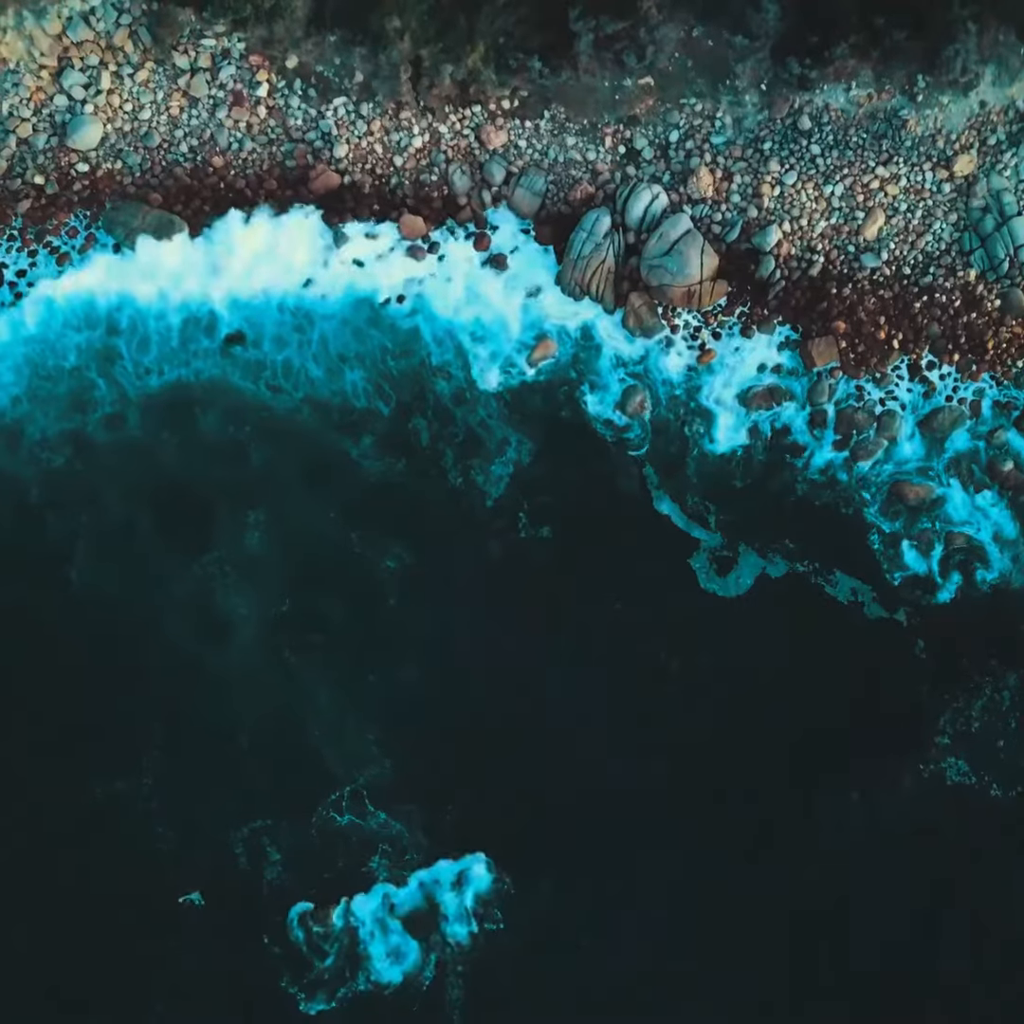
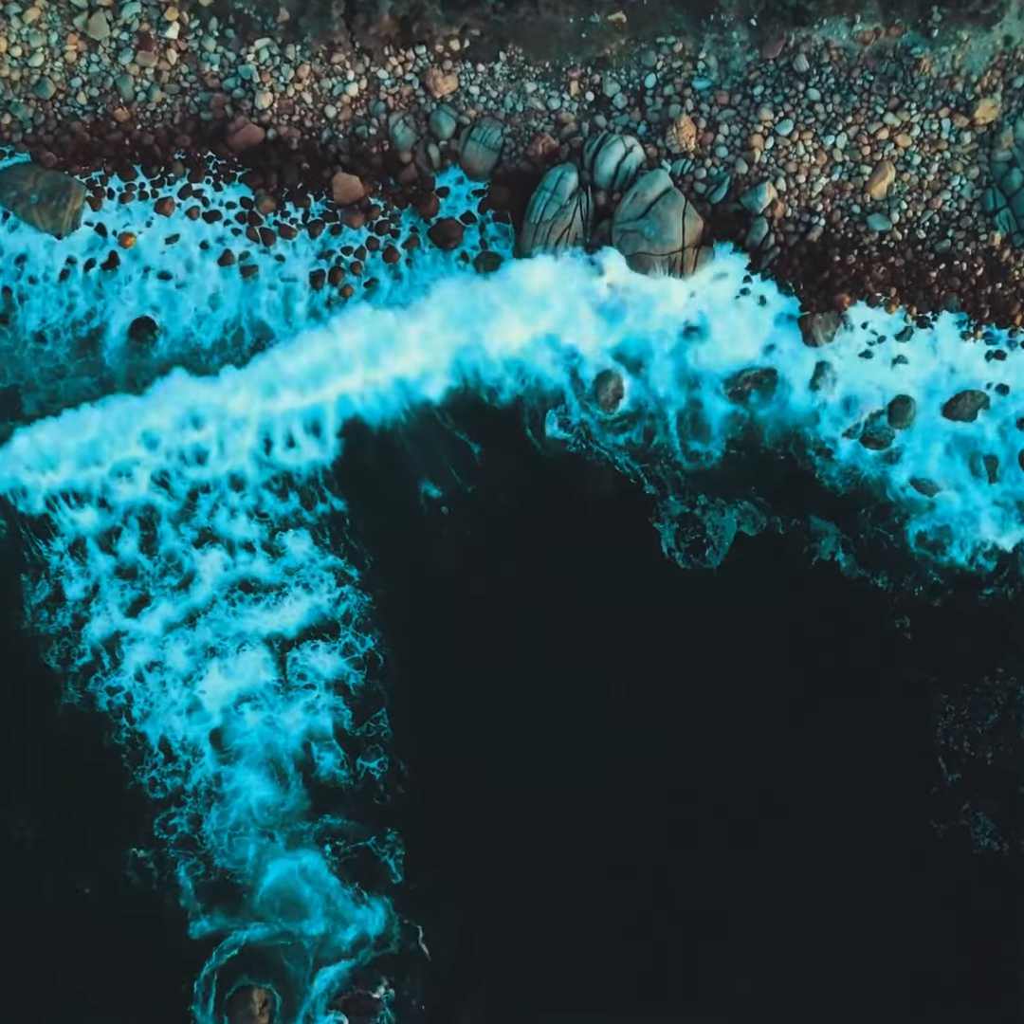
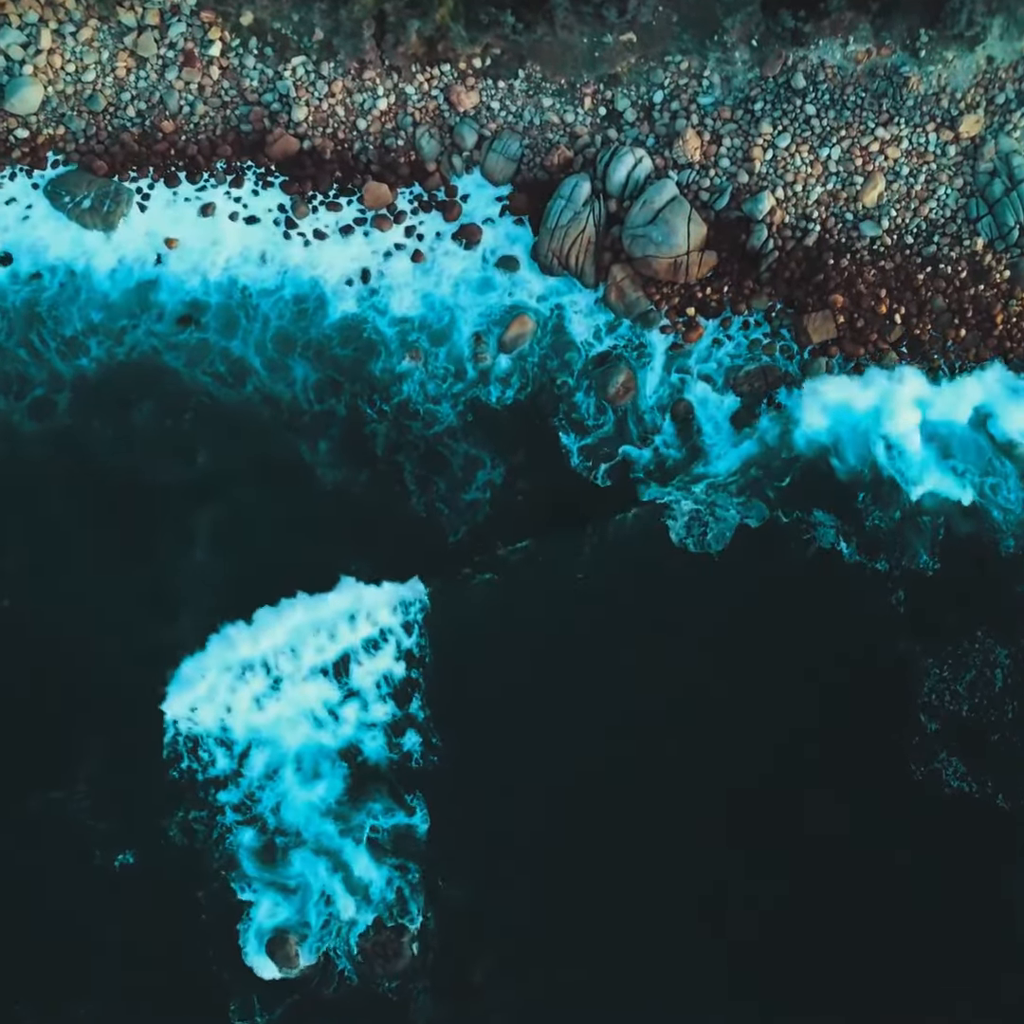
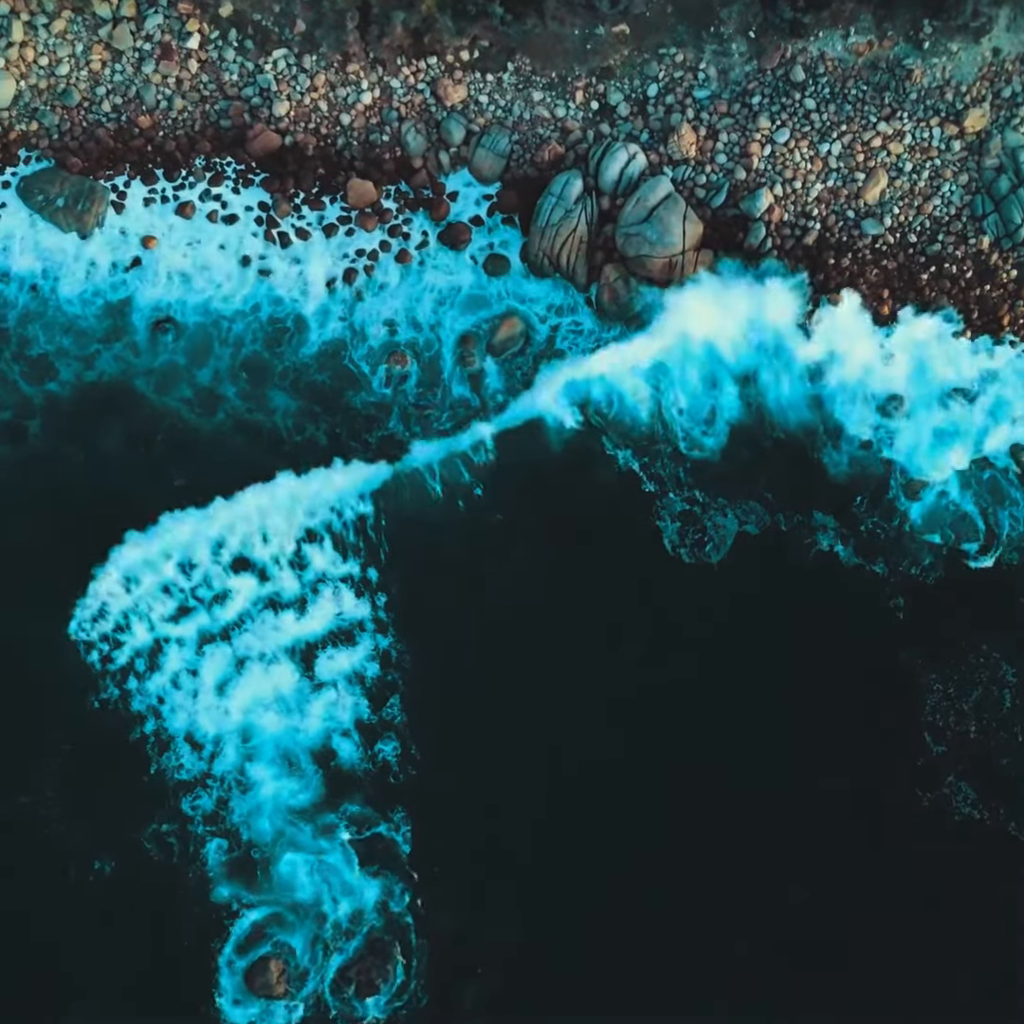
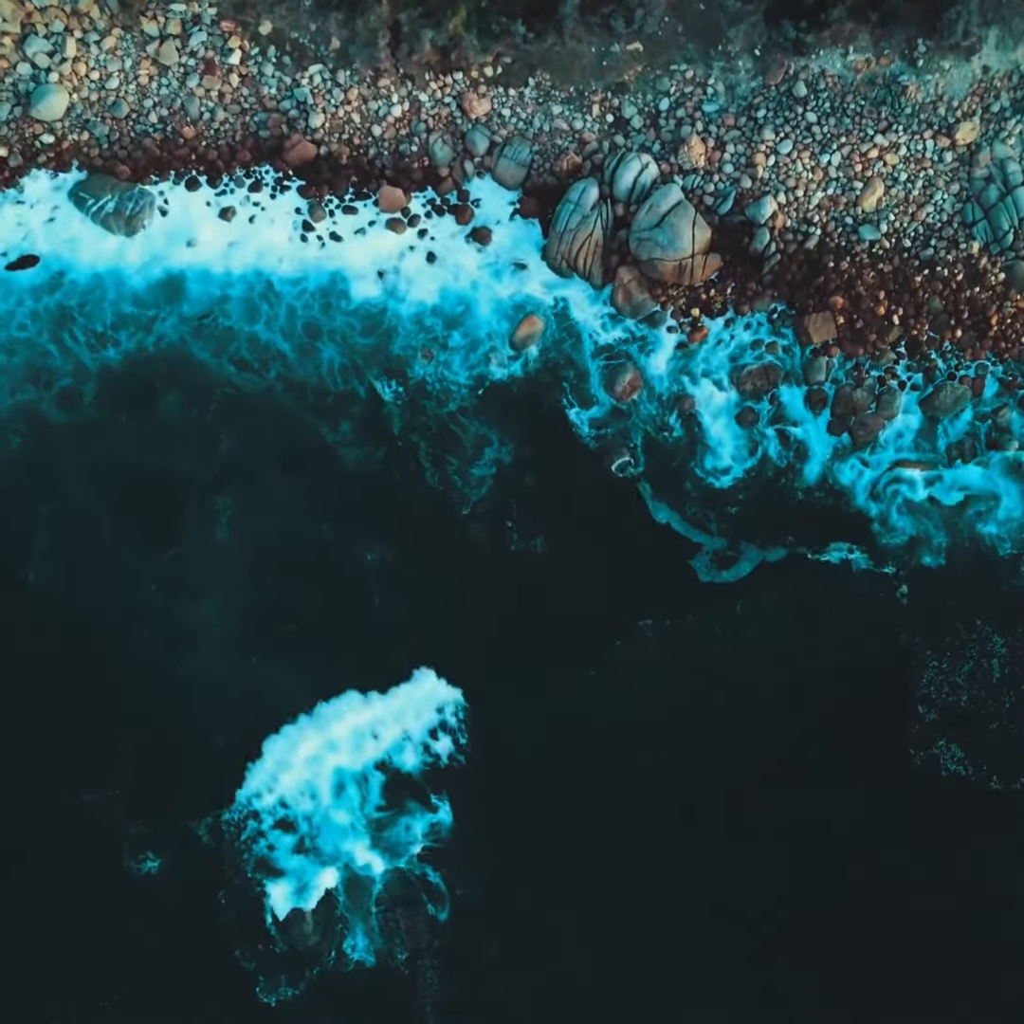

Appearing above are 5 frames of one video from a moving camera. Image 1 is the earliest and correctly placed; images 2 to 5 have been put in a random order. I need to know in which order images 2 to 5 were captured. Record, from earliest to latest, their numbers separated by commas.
5, 3, 4, 2
